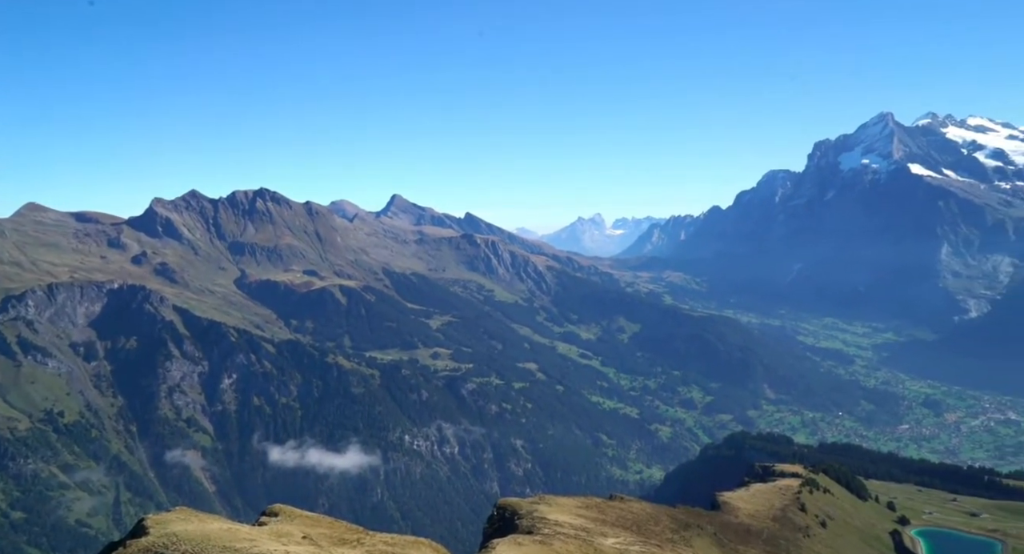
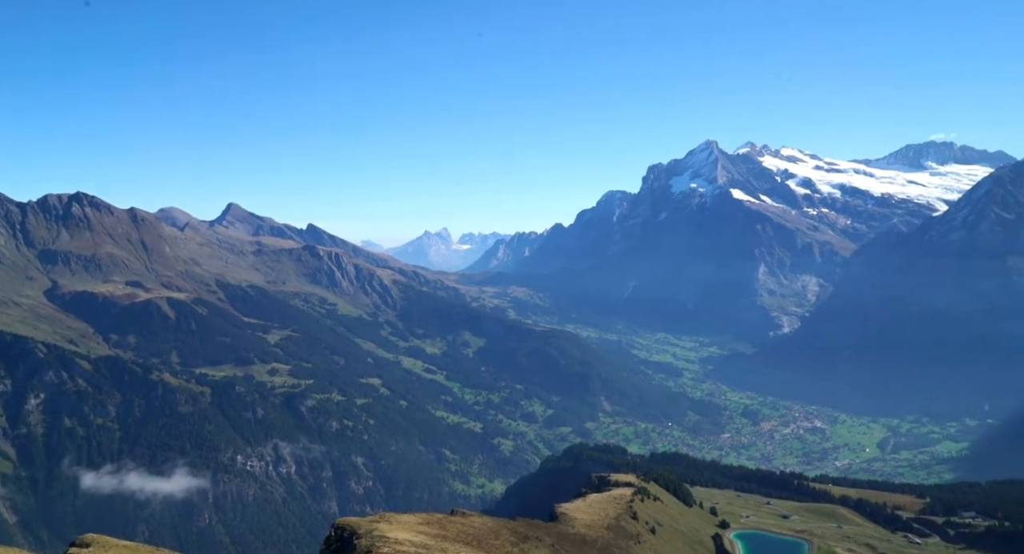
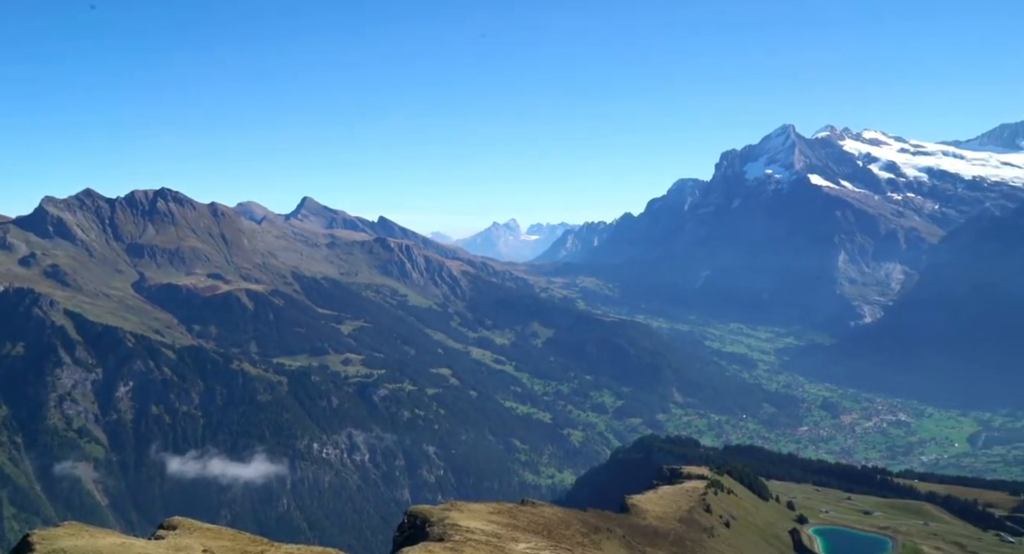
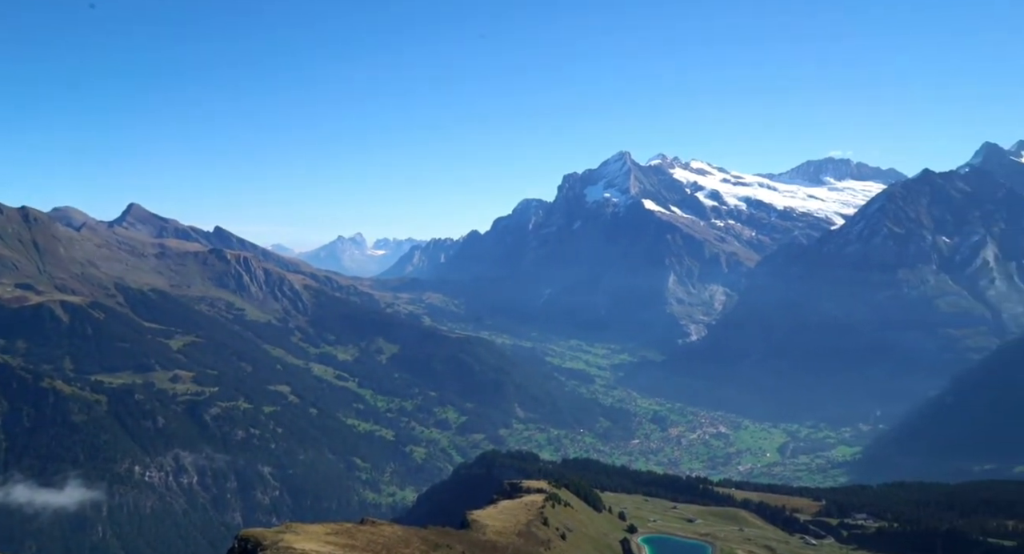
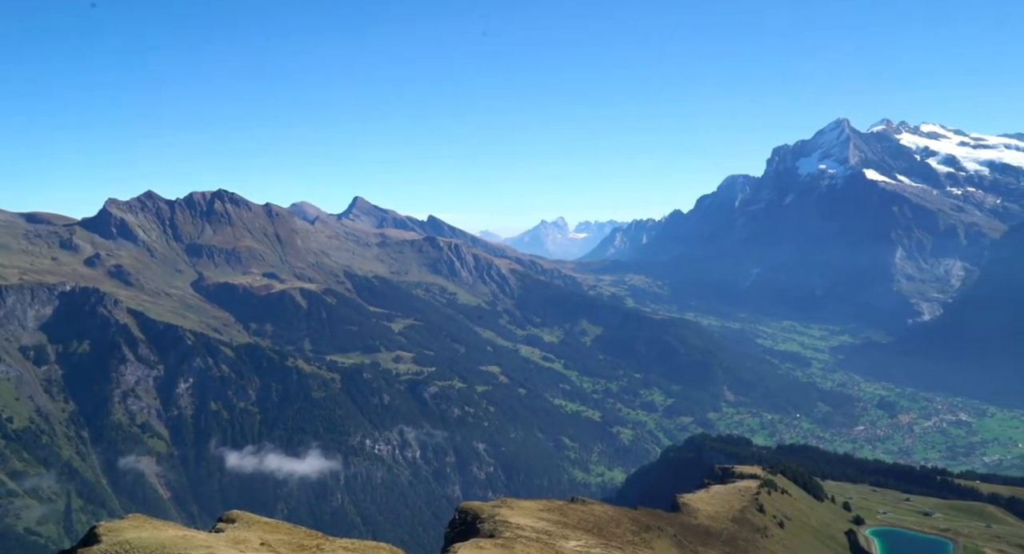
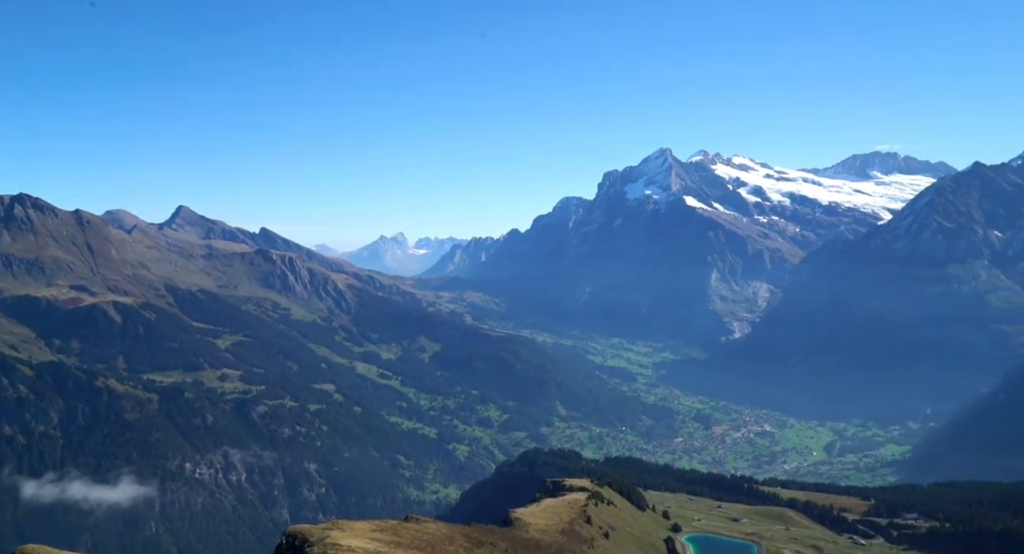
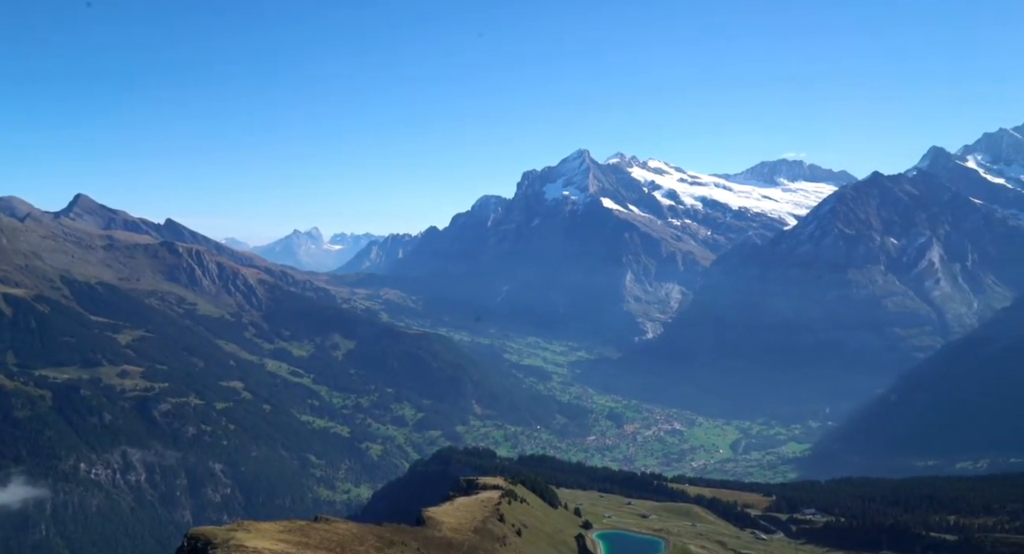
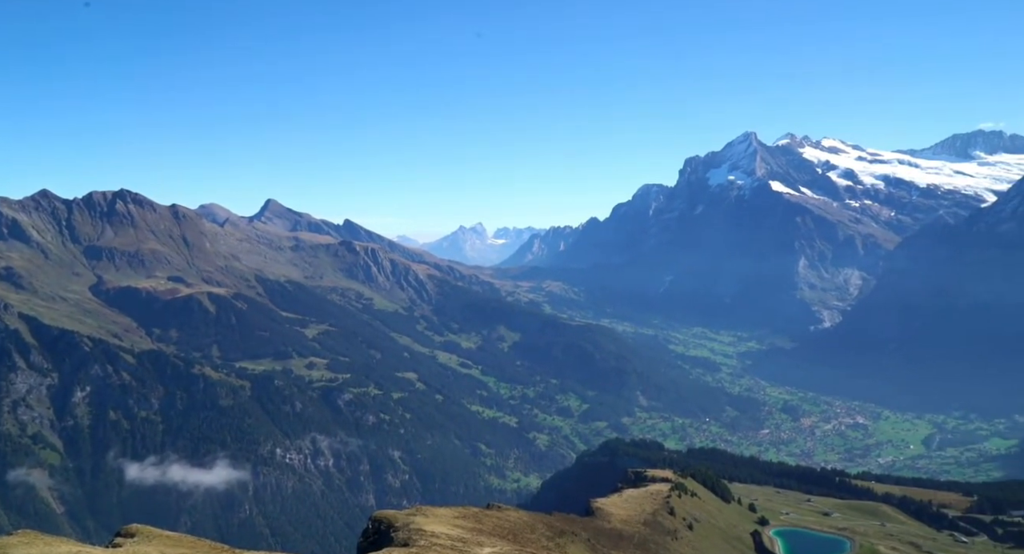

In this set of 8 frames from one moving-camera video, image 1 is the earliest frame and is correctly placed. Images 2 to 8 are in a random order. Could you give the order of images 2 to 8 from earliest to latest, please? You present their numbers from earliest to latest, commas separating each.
5, 3, 8, 2, 6, 4, 7
